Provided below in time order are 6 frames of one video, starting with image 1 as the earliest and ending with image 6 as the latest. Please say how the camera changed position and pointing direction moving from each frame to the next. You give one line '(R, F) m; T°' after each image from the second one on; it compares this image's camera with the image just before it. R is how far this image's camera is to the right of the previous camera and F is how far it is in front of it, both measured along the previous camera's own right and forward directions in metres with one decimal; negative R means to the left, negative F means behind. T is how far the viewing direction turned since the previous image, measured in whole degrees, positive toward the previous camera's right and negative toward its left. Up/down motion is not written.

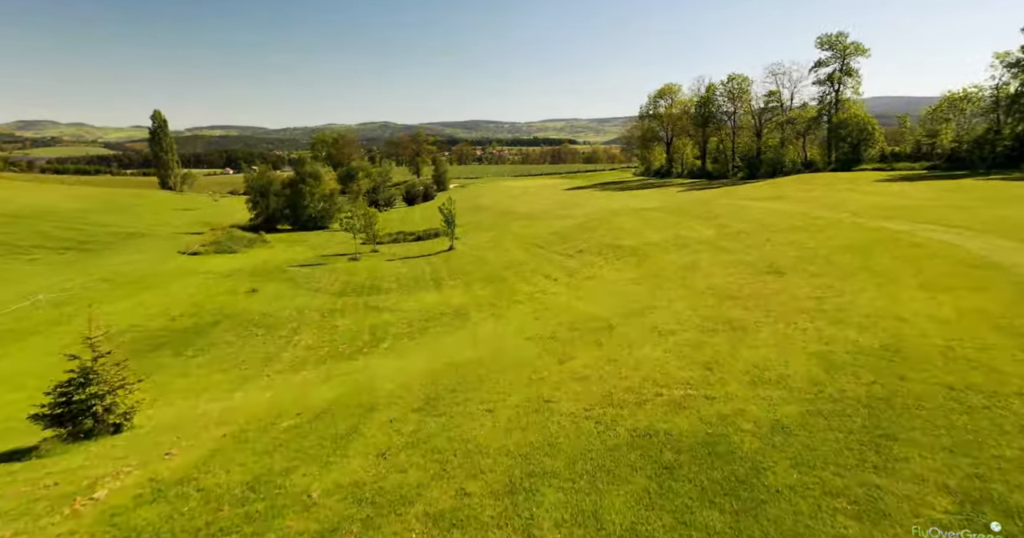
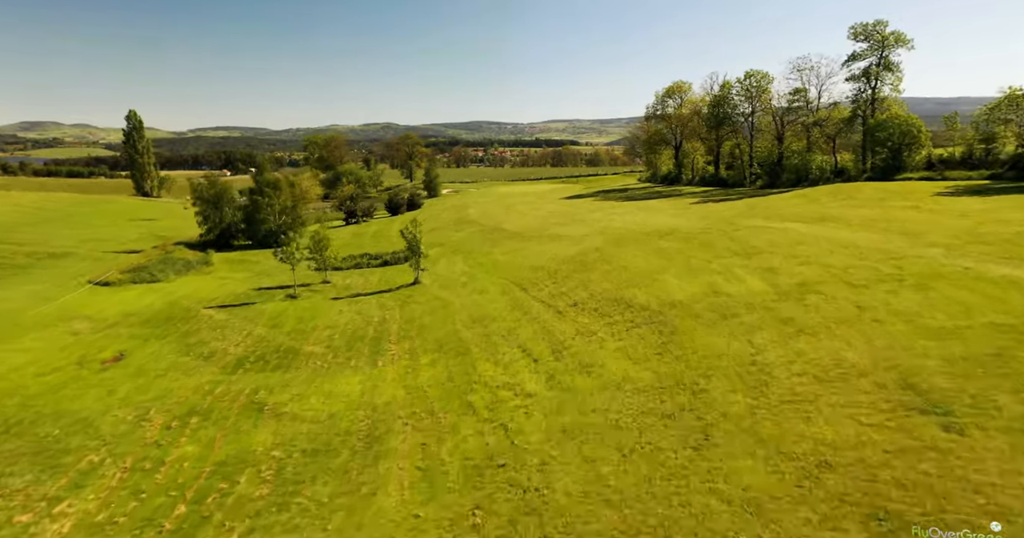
(+1.2, +7.9) m; 0°
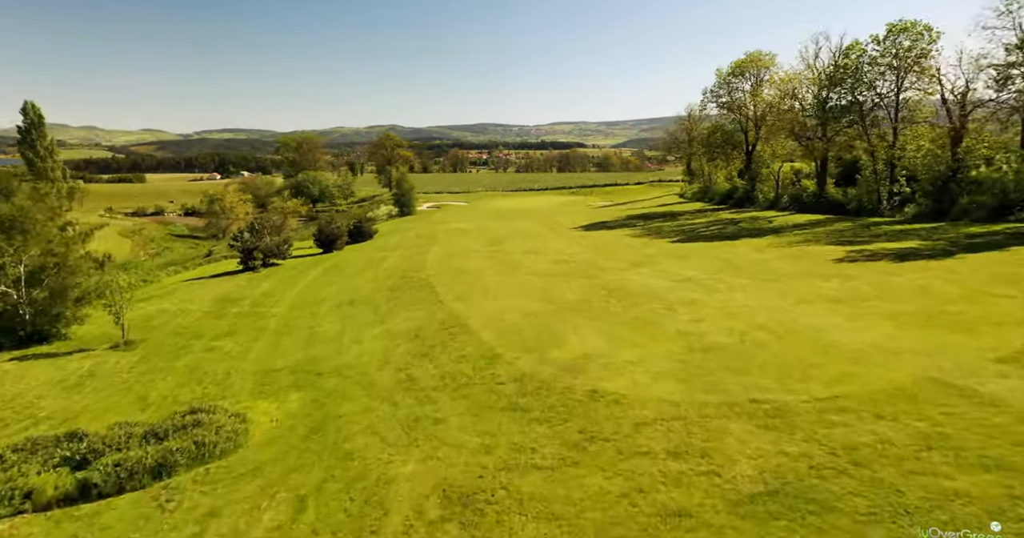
(+1.4, +28.1) m; -1°
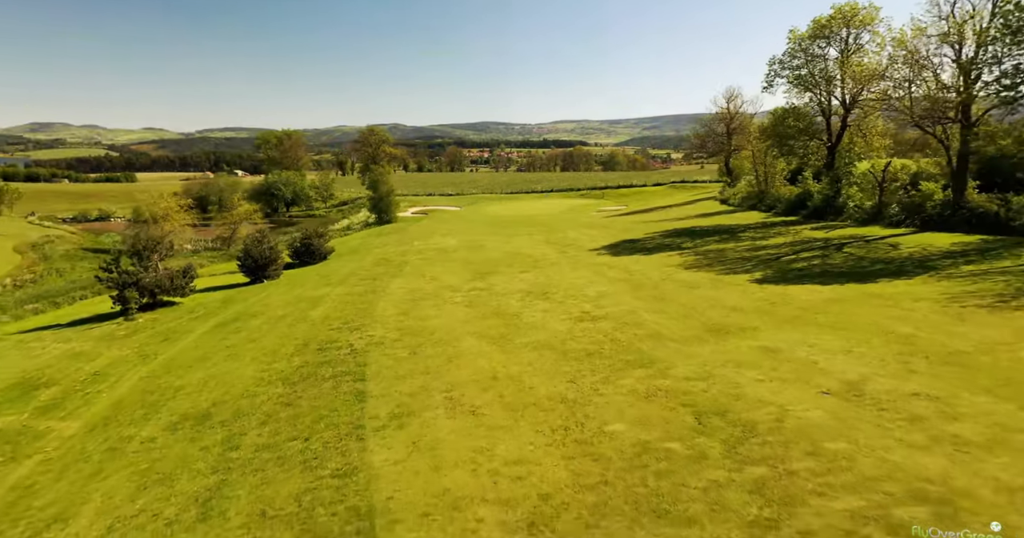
(+0.4, +16.3) m; 0°
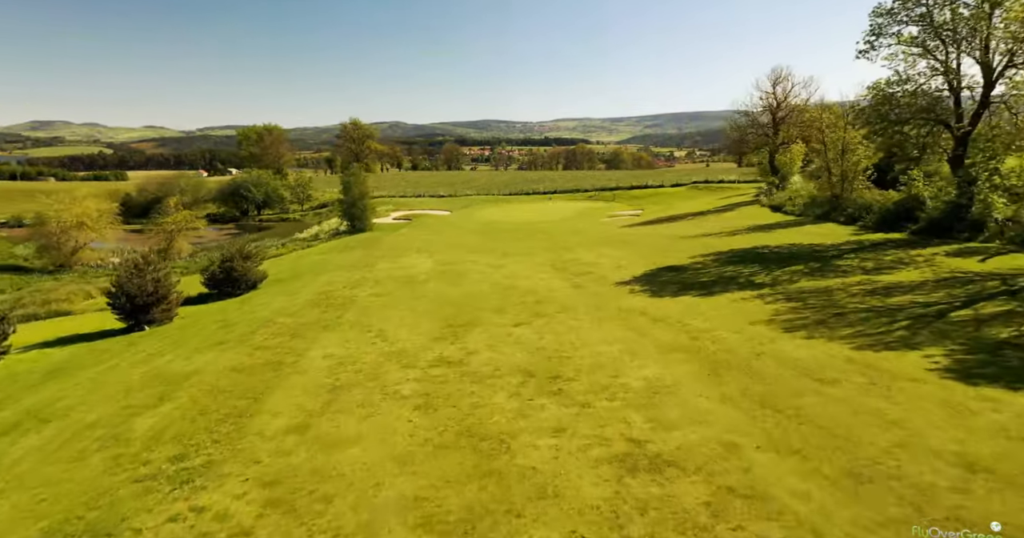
(+0.5, +13.8) m; 0°
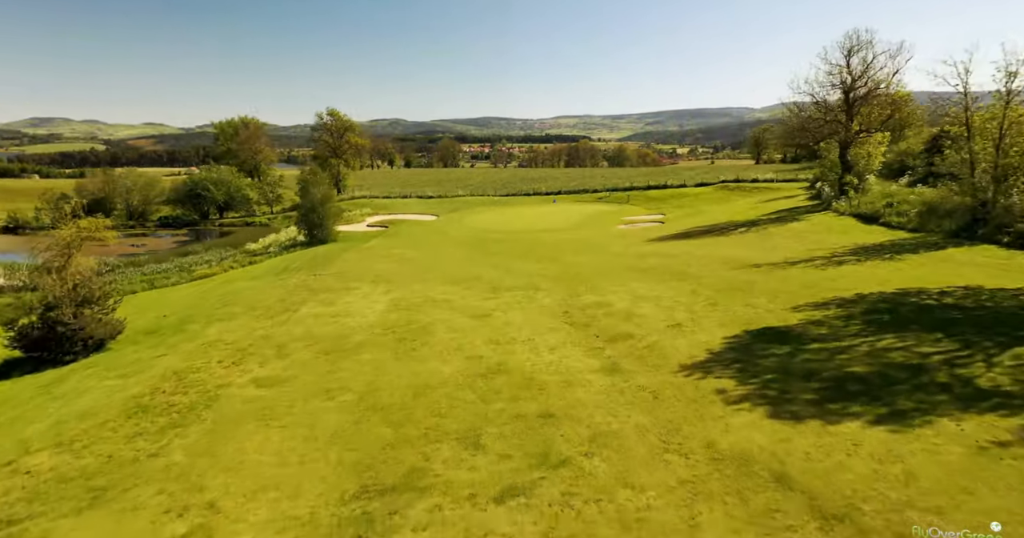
(+0.4, +14.6) m; 0°
